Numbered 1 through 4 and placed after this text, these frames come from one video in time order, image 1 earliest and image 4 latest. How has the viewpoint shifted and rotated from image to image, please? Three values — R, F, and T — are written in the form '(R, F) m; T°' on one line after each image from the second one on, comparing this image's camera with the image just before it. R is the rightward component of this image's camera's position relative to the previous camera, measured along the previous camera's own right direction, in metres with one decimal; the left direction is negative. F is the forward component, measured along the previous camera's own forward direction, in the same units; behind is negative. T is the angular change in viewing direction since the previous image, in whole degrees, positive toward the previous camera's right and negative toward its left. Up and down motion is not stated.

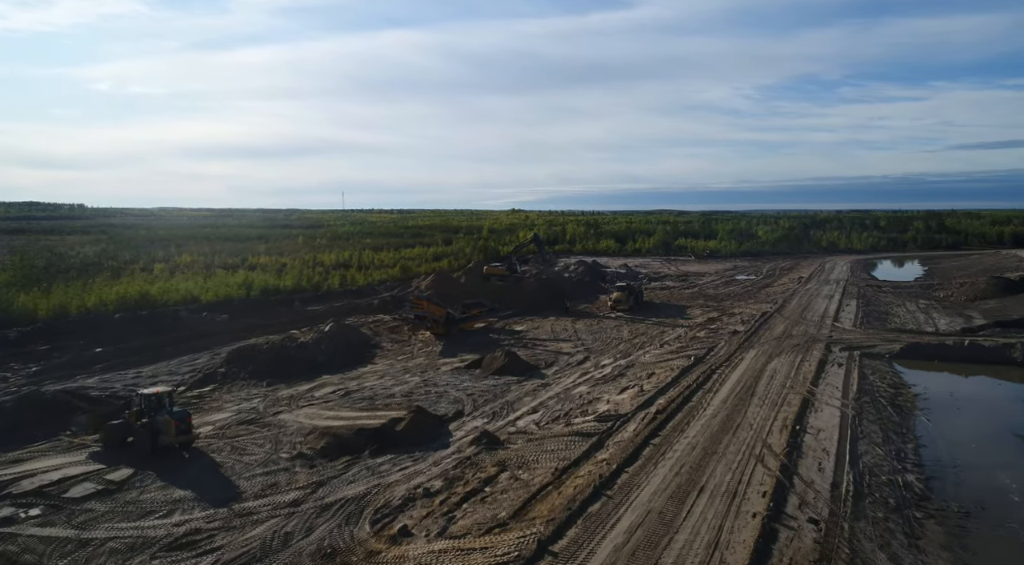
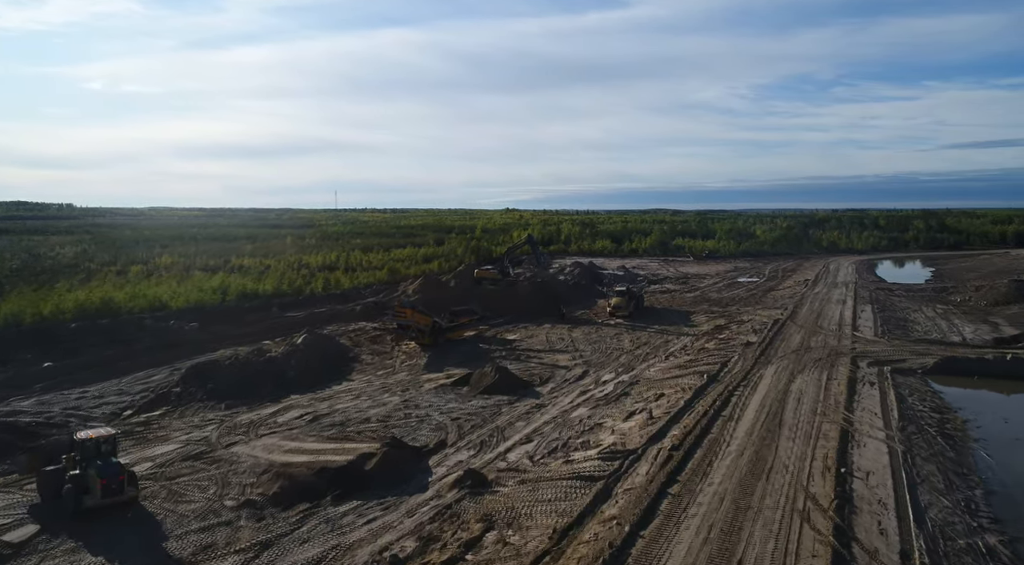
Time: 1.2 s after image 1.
(+0.1, +2.0) m; 0°
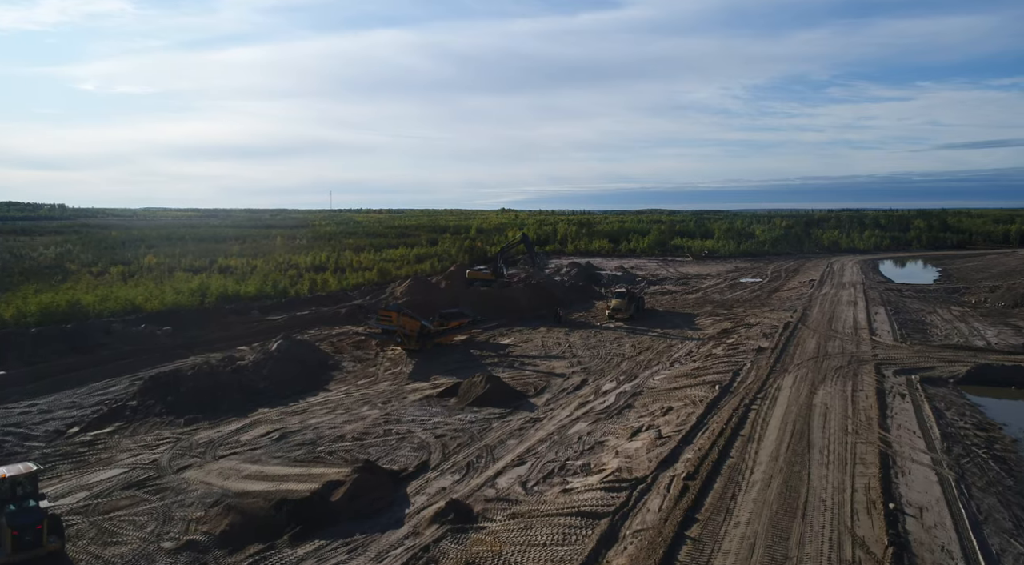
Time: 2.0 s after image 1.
(+0.1, +1.6) m; 0°
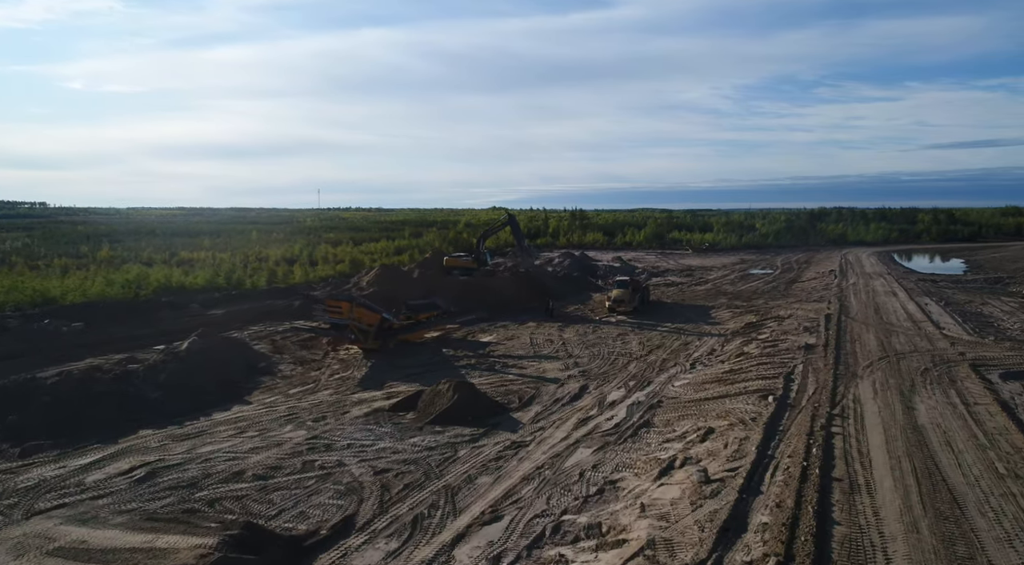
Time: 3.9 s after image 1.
(+0.3, +4.1) m; +1°
